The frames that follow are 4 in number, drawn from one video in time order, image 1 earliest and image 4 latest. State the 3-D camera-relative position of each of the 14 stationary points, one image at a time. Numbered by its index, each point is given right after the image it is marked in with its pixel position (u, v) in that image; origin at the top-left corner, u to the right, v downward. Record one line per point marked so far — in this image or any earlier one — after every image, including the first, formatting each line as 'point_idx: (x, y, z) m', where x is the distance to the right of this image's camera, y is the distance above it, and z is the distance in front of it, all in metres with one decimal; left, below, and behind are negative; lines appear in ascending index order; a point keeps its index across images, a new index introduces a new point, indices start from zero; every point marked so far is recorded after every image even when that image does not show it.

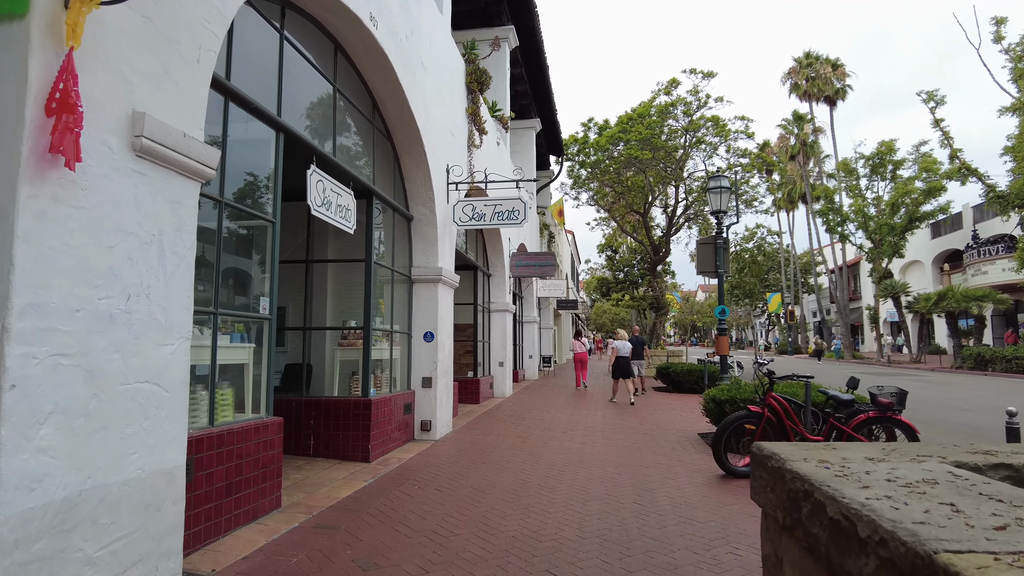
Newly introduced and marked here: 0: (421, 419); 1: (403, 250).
0: (-1.2, -1.8, +8.7) m
1: (-1.5, +0.5, +8.9) m
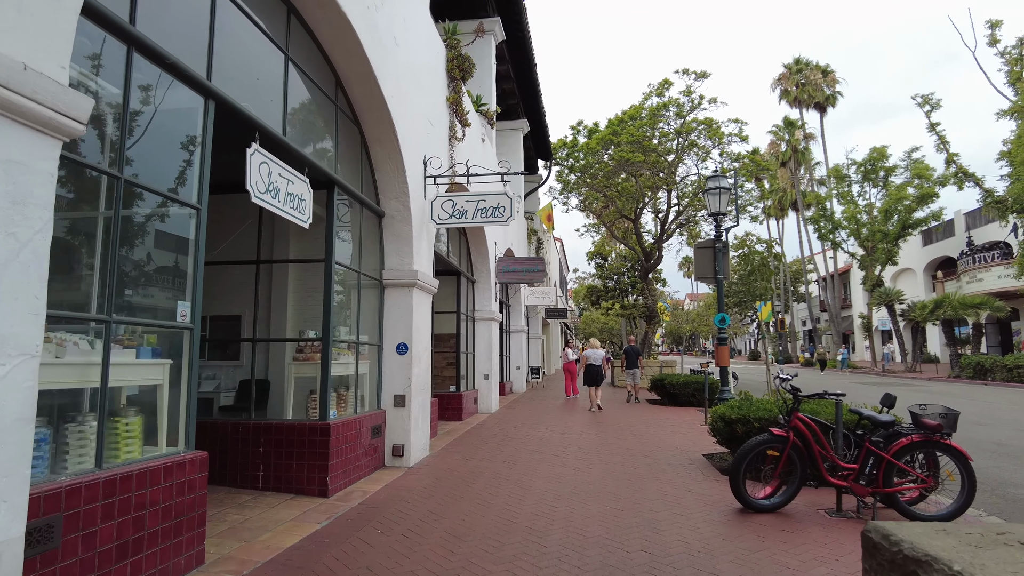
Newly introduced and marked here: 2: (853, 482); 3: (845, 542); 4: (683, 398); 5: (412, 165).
0: (-1.4, -1.8, +7.7) m
1: (-1.7, +0.5, +7.8) m
2: (+3.0, -1.7, +5.7) m
3: (+2.6, -2.0, +5.0) m
4: (+4.3, -2.8, +16.4) m
5: (-1.2, +1.5, +7.9) m
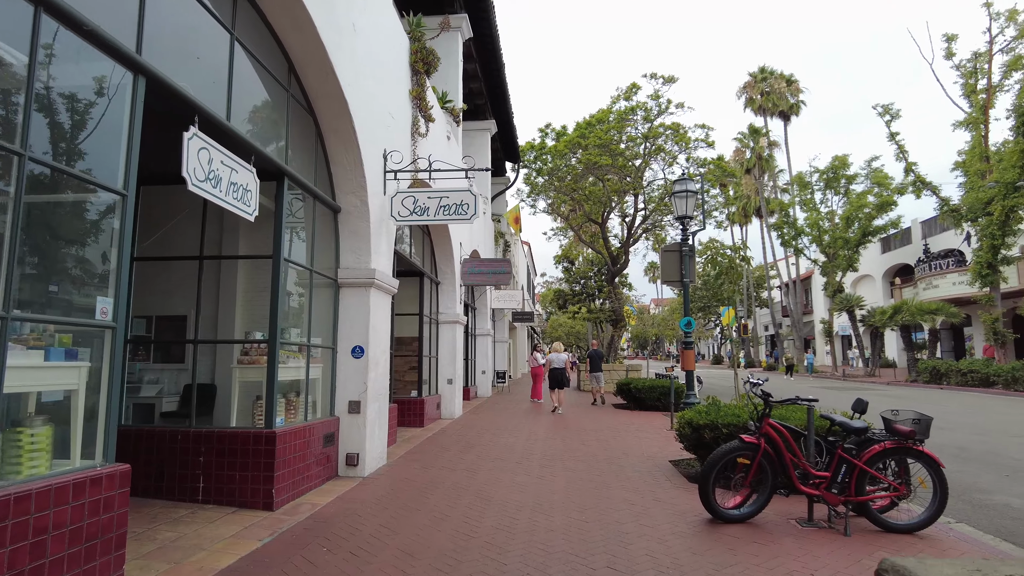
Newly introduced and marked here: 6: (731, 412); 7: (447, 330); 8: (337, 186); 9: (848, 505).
0: (-1.9, -1.8, +7.3) m
1: (-2.1, +0.5, +7.4) m
2: (+2.6, -1.7, +5.5) m
3: (+2.3, -2.0, +4.8) m
4: (+3.4, -2.9, +16.2) m
5: (-1.7, +1.5, +7.6) m
6: (+2.5, -1.4, +7.4) m
7: (-1.4, -0.9, +13.7) m
8: (-2.0, +1.2, +7.5) m
9: (+2.8, -1.8, +5.4) m
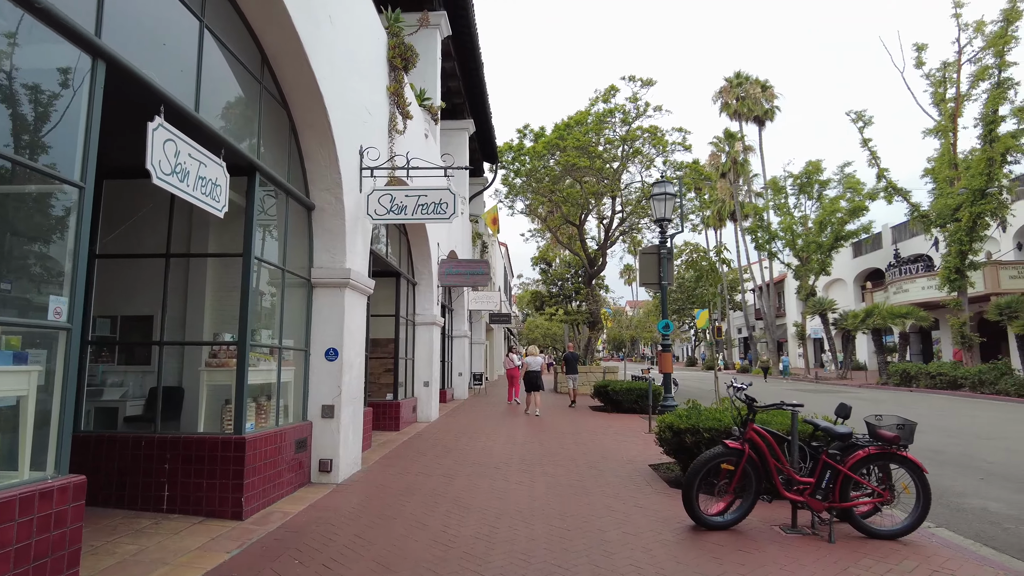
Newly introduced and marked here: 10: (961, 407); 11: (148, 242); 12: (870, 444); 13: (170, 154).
0: (-2.1, -1.8, +7.0) m
1: (-2.4, +0.5, +7.2) m
2: (+2.5, -1.7, +5.4) m
3: (+2.1, -2.0, +4.7) m
4: (+2.8, -2.9, +16.2) m
5: (-1.9, +1.5, +7.3) m
6: (+2.2, -1.4, +7.3) m
7: (-1.8, -0.9, +13.5) m
8: (-2.2, +1.2, +7.3) m
9: (+2.7, -1.9, +5.4) m
10: (+12.6, -3.4, +18.2) m
11: (-3.5, +0.4, +6.2) m
12: (+3.0, -1.3, +5.4) m
13: (-2.4, +0.9, +4.5) m
